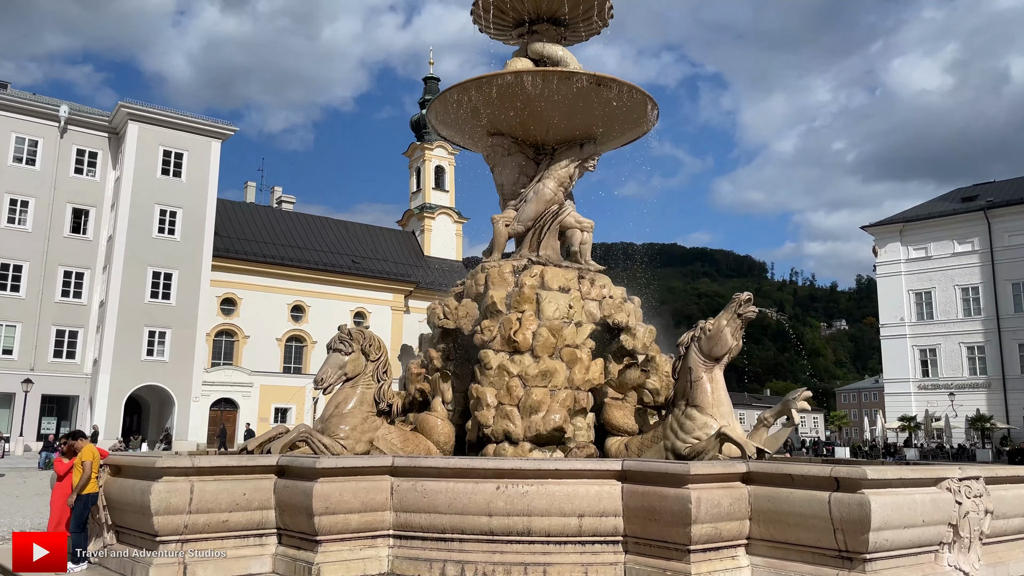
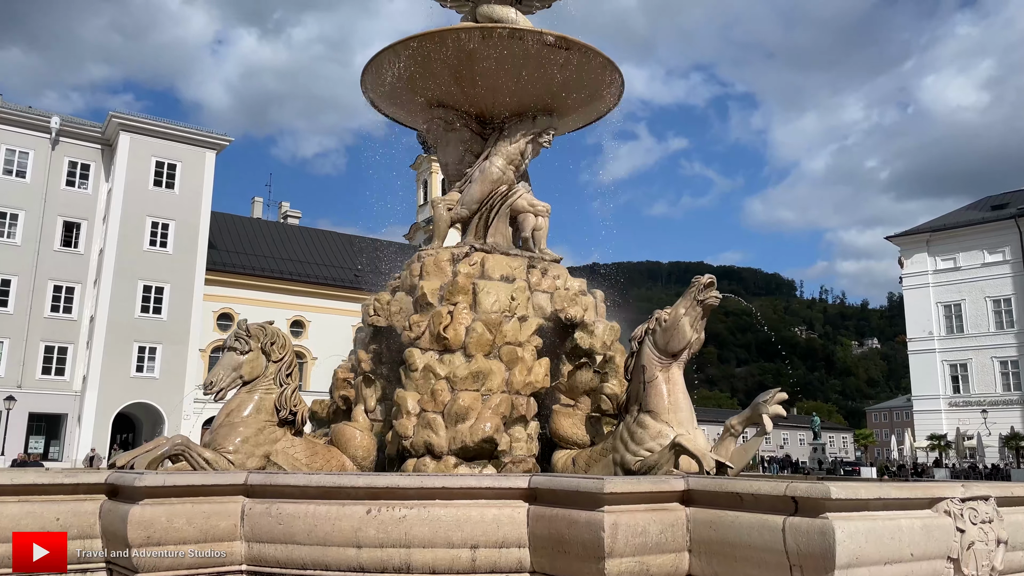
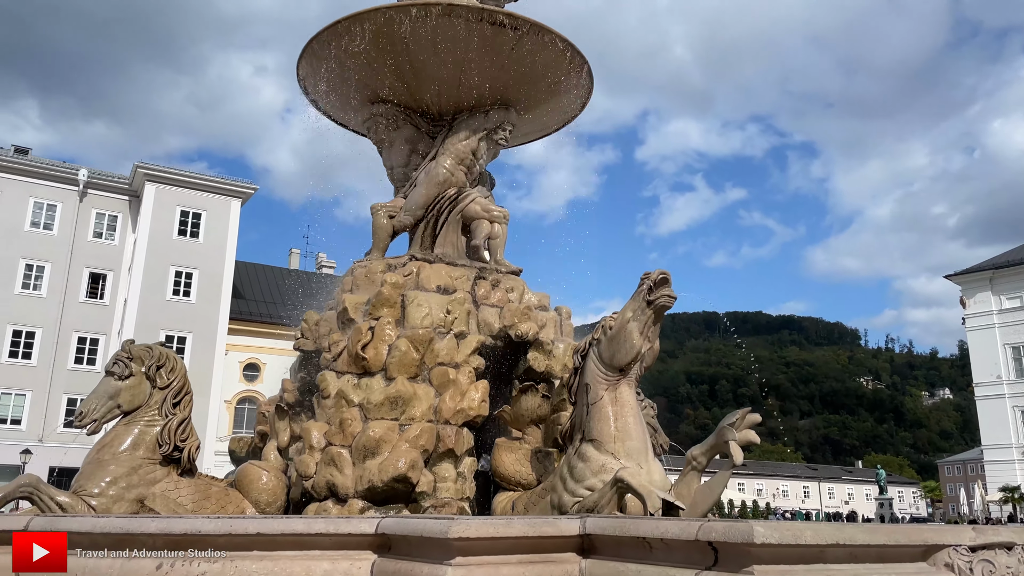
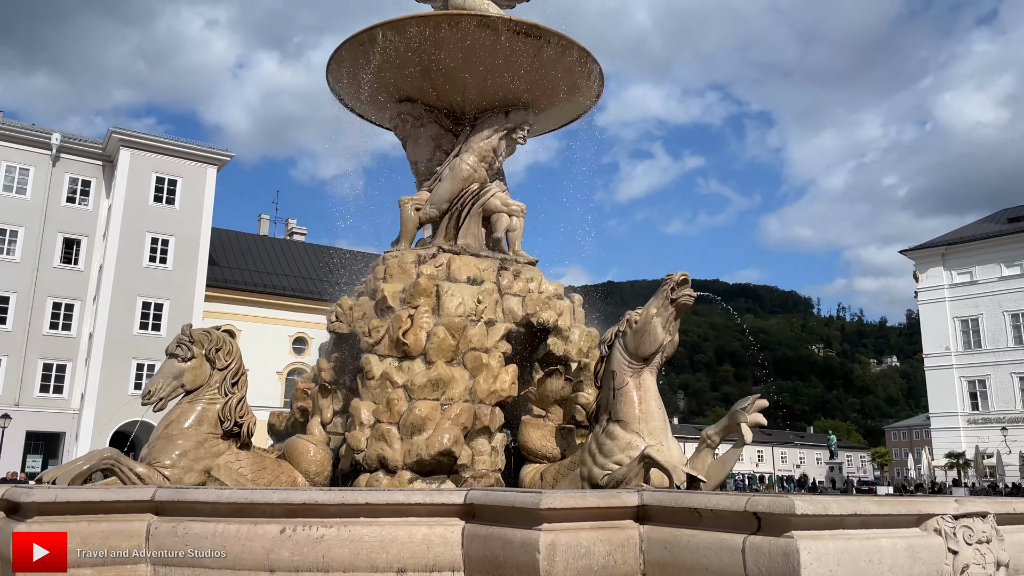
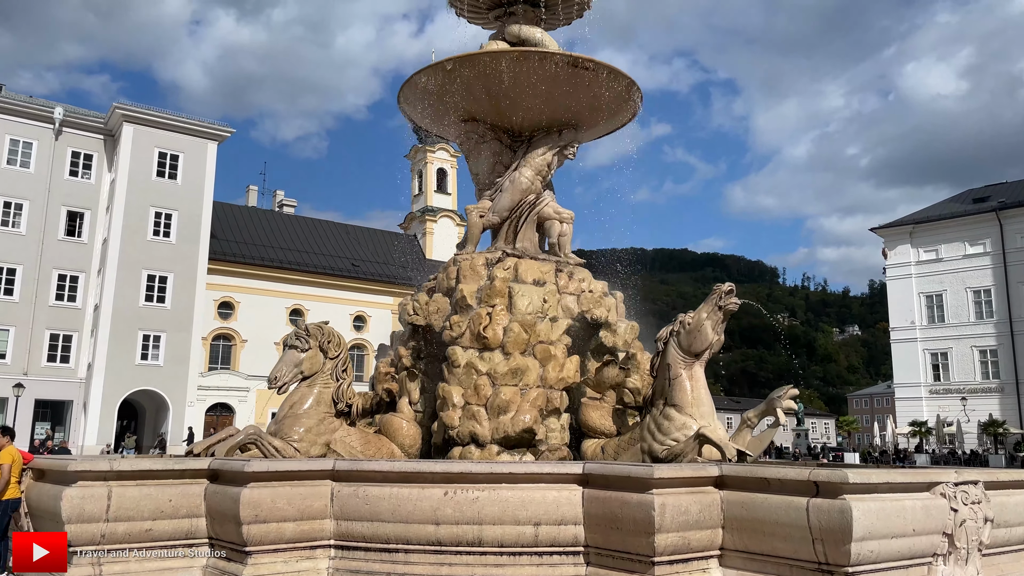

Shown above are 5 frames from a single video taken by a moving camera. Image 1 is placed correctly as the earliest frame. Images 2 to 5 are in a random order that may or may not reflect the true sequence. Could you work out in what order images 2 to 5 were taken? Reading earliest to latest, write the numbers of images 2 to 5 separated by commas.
5, 2, 4, 3
